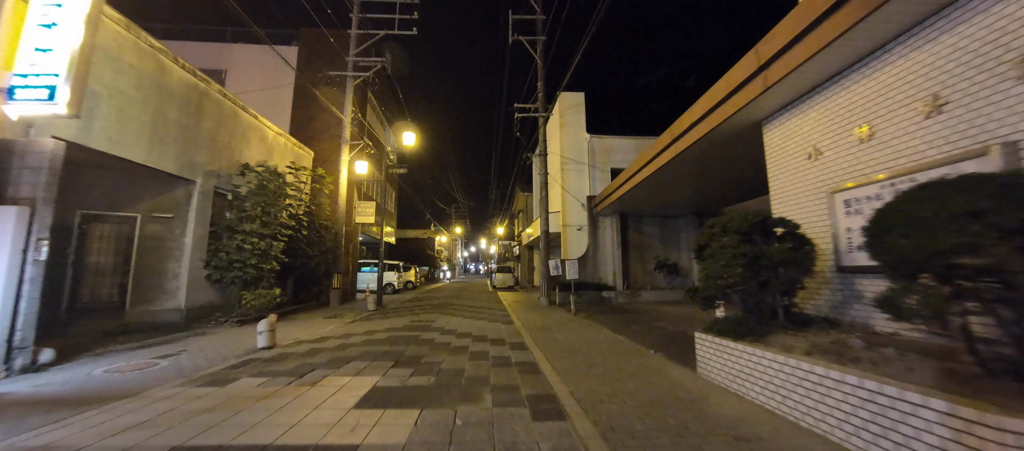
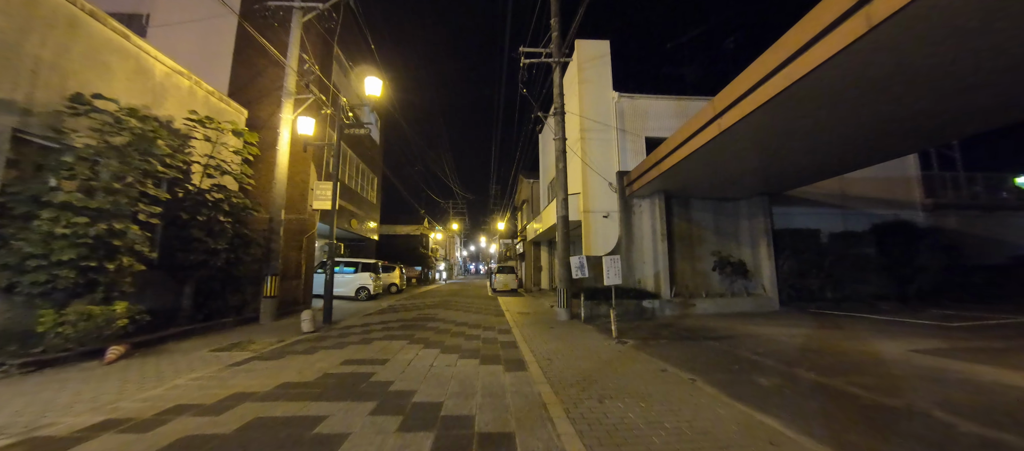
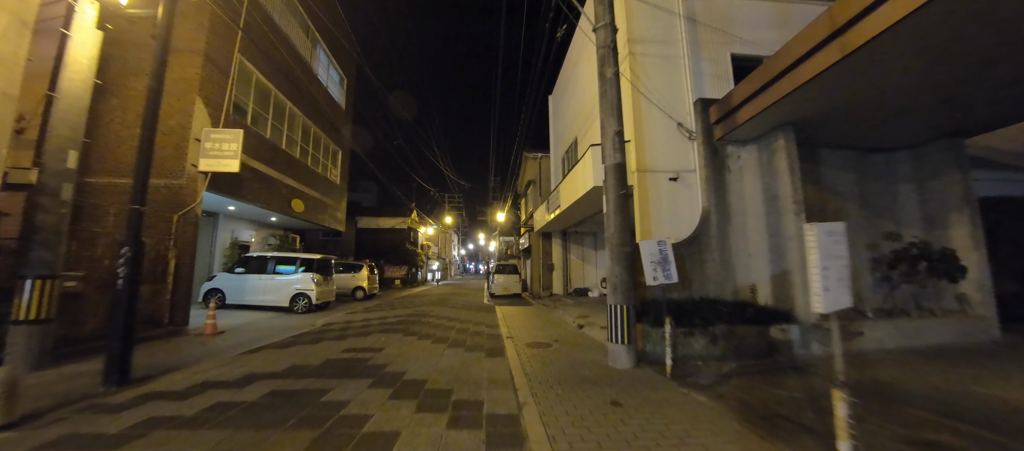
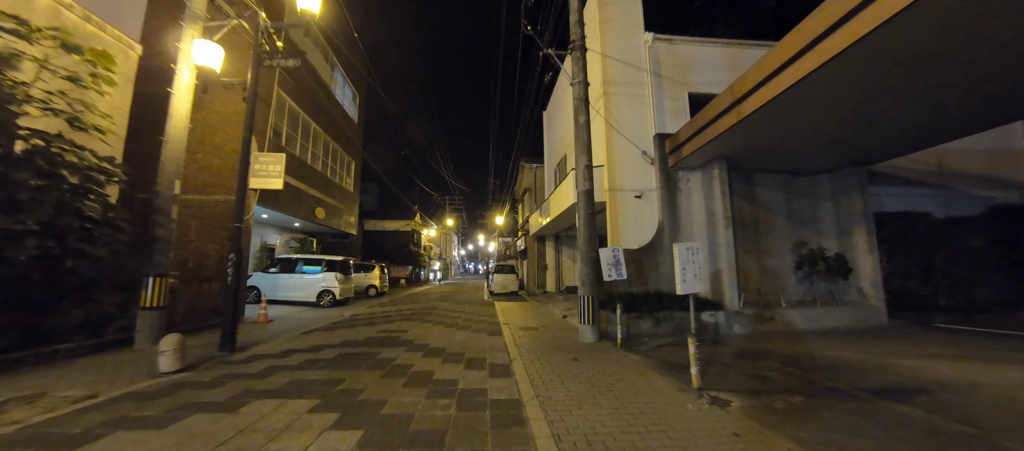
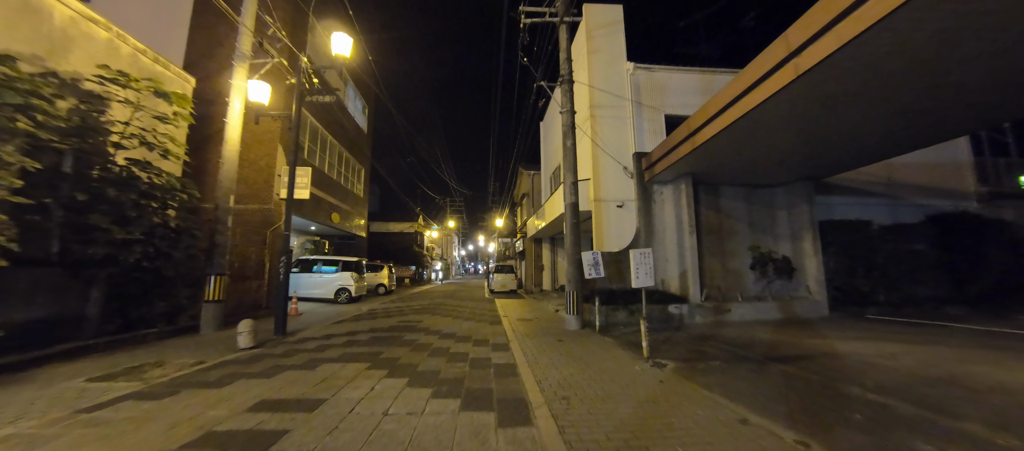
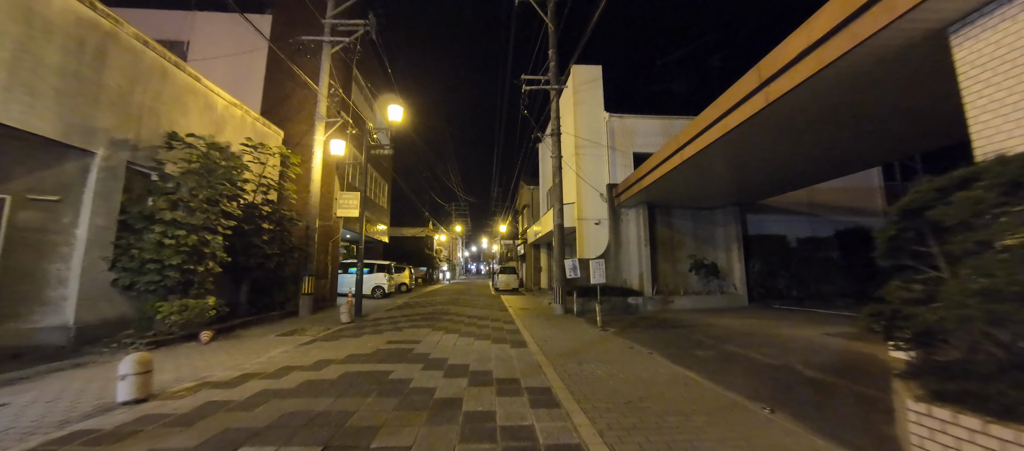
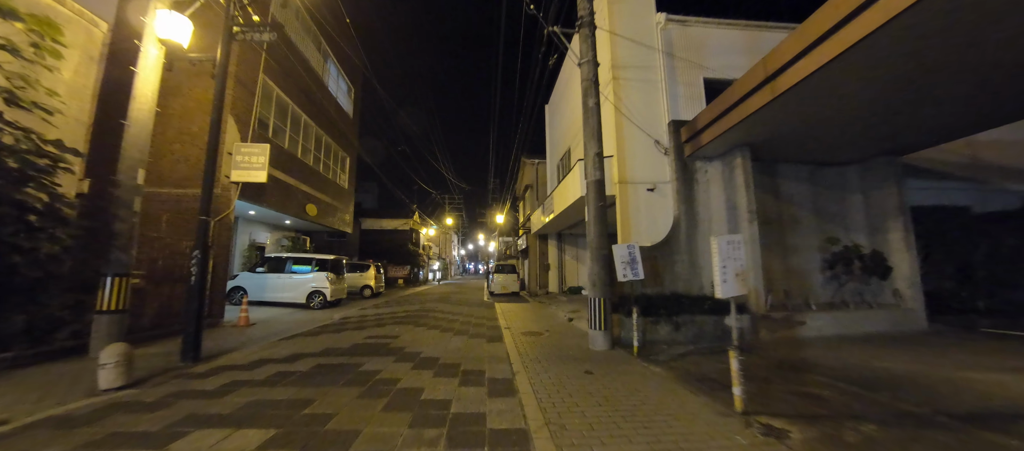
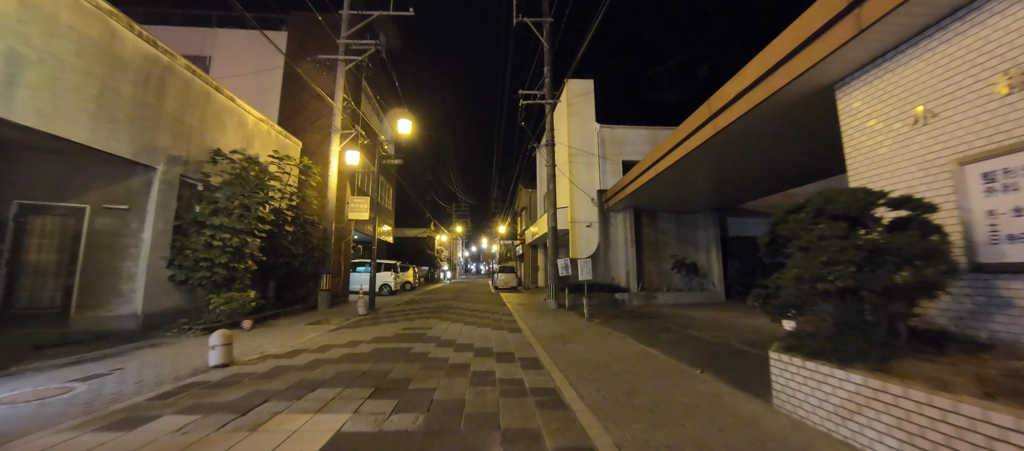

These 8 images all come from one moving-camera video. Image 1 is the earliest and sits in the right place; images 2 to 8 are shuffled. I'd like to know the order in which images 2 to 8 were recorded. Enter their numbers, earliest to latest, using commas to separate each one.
8, 6, 2, 5, 4, 7, 3
